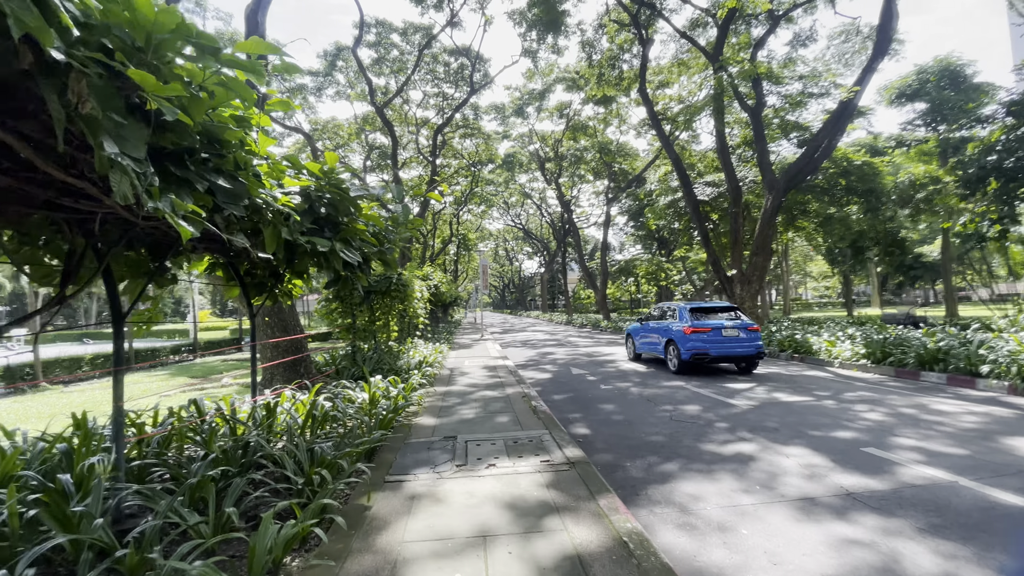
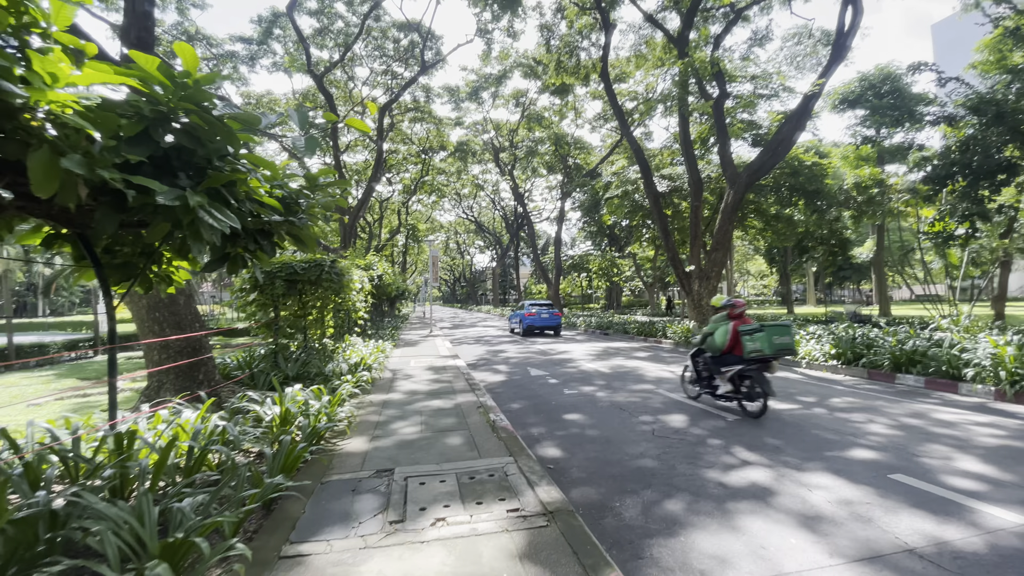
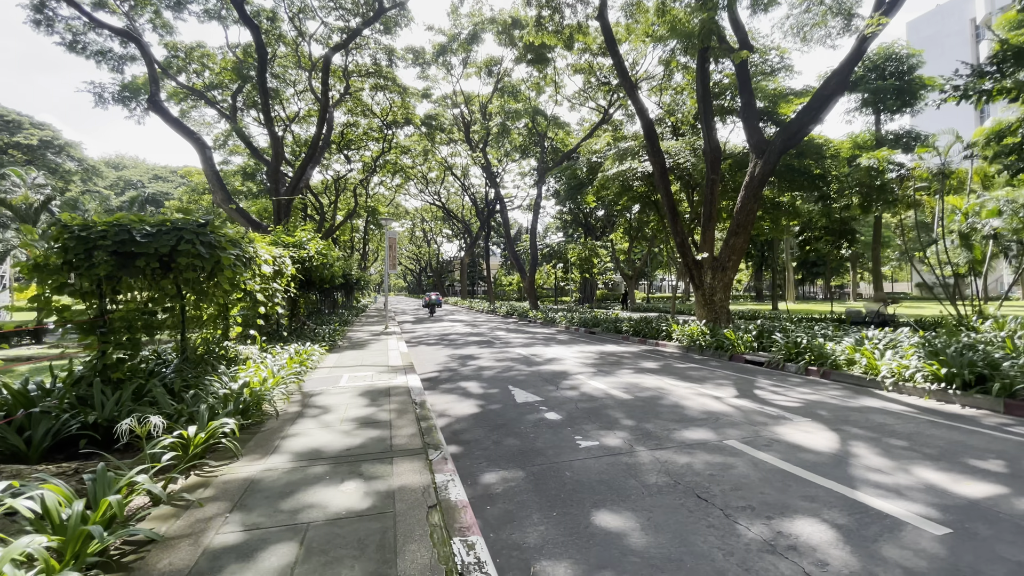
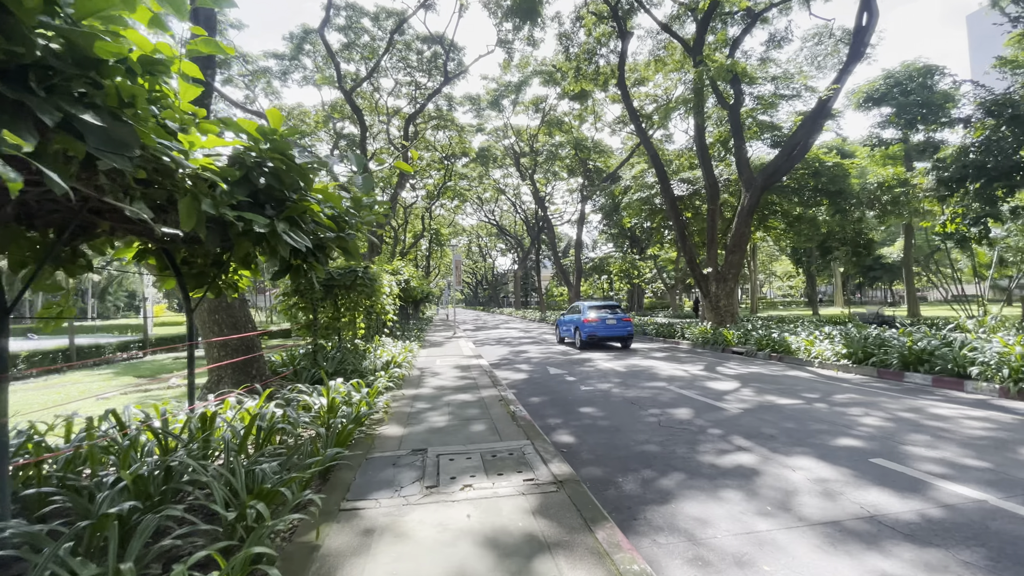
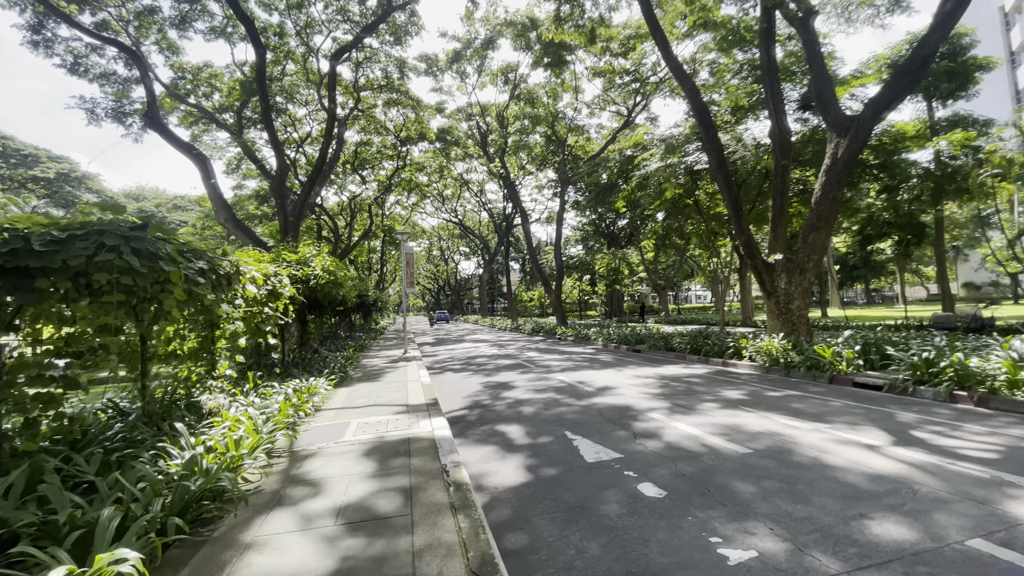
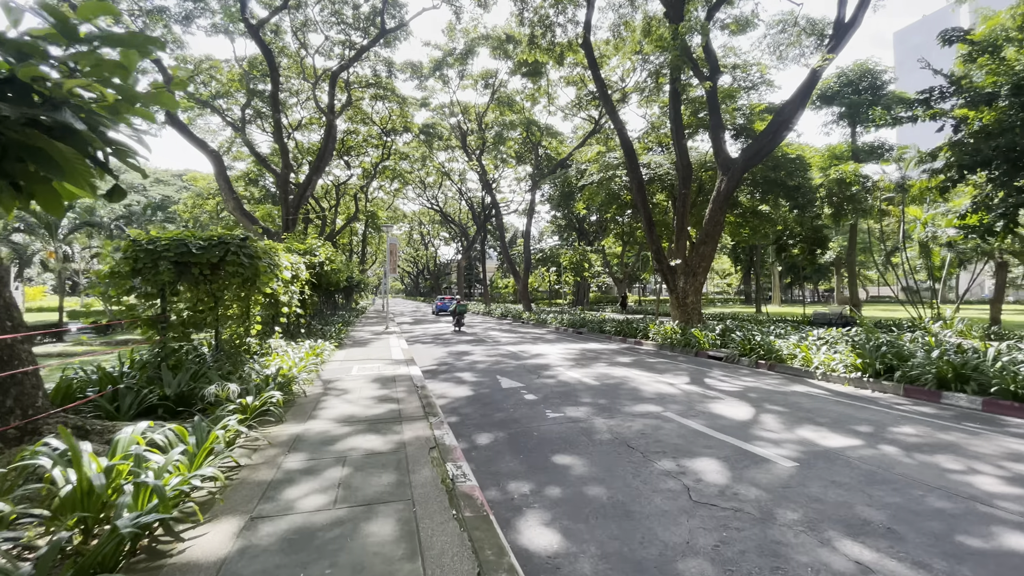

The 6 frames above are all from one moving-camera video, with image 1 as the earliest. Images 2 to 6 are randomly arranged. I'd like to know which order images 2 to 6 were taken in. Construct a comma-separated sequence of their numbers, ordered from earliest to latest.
4, 2, 6, 3, 5
